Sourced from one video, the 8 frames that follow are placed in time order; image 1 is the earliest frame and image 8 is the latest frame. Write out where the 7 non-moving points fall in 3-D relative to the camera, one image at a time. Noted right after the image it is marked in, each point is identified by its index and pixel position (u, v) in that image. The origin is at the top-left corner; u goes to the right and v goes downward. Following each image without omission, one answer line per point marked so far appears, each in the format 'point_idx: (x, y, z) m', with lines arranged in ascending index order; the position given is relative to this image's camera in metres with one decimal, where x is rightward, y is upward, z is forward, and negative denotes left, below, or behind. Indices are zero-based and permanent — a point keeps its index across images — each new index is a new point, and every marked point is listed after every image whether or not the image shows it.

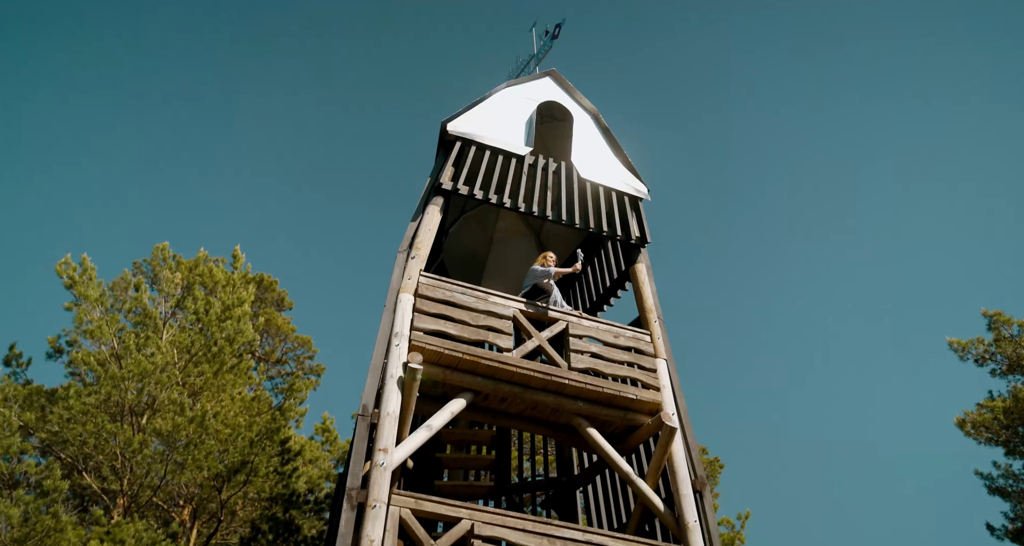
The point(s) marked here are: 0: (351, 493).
0: (-1.7, -2.3, +7.4) m
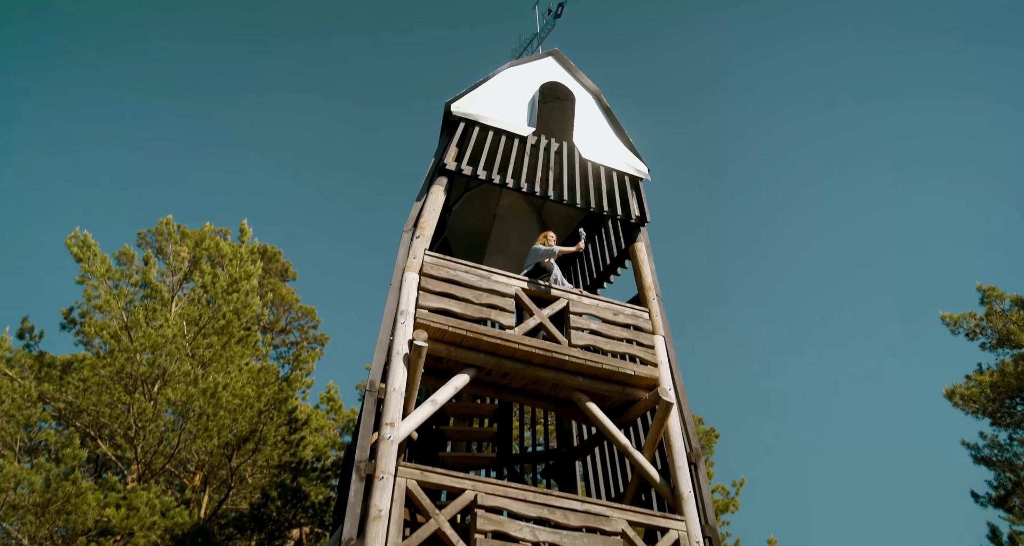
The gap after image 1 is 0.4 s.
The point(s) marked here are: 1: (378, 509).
0: (-1.7, -2.1, +7.8) m
1: (-1.4, -2.5, +7.4) m
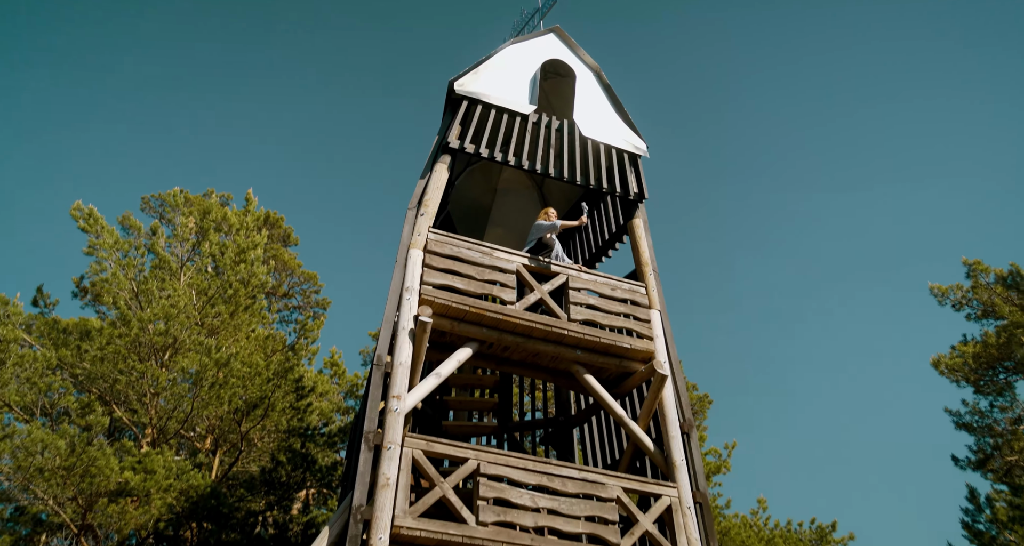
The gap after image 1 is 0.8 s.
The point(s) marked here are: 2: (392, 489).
0: (-1.7, -1.9, +8.2) m
1: (-1.4, -2.3, +7.8) m
2: (-1.3, -2.4, +7.8) m
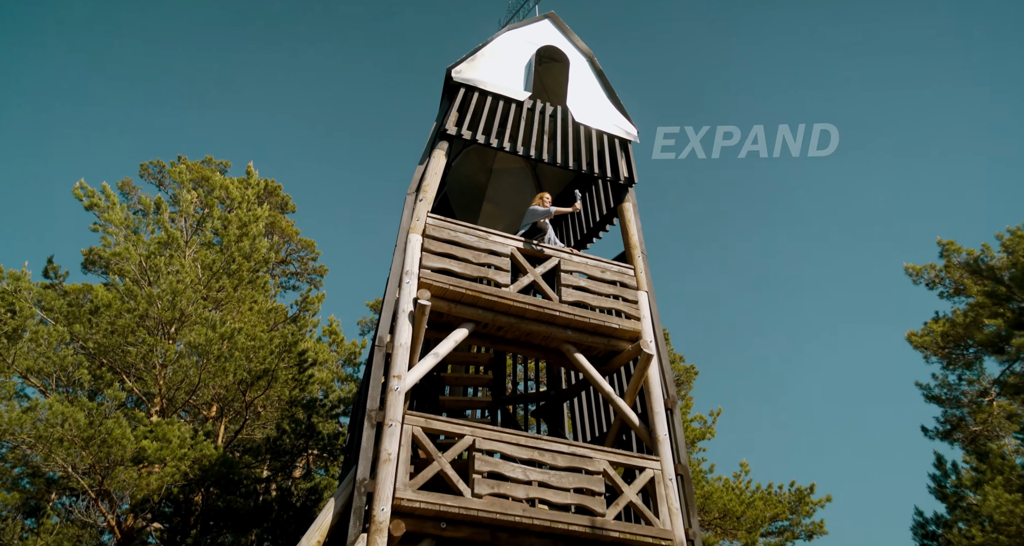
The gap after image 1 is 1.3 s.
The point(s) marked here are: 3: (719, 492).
0: (-1.7, -1.7, +8.7) m
1: (-1.5, -2.1, +8.4) m
2: (-1.4, -2.2, +8.4) m
3: (+4.9, -5.1, +16.5) m
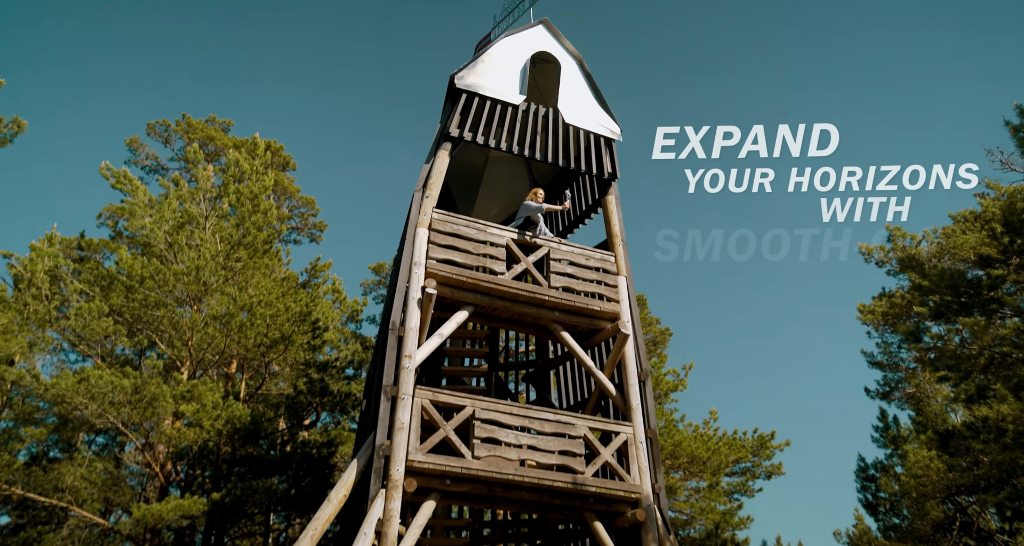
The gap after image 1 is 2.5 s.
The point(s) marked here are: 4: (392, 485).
0: (-1.8, -1.7, +10.2) m
1: (-1.5, -2.1, +10.0) m
2: (-1.5, -2.2, +9.9) m
3: (+4.6, -4.4, +18.5) m
4: (-1.6, -2.8, +9.5) m
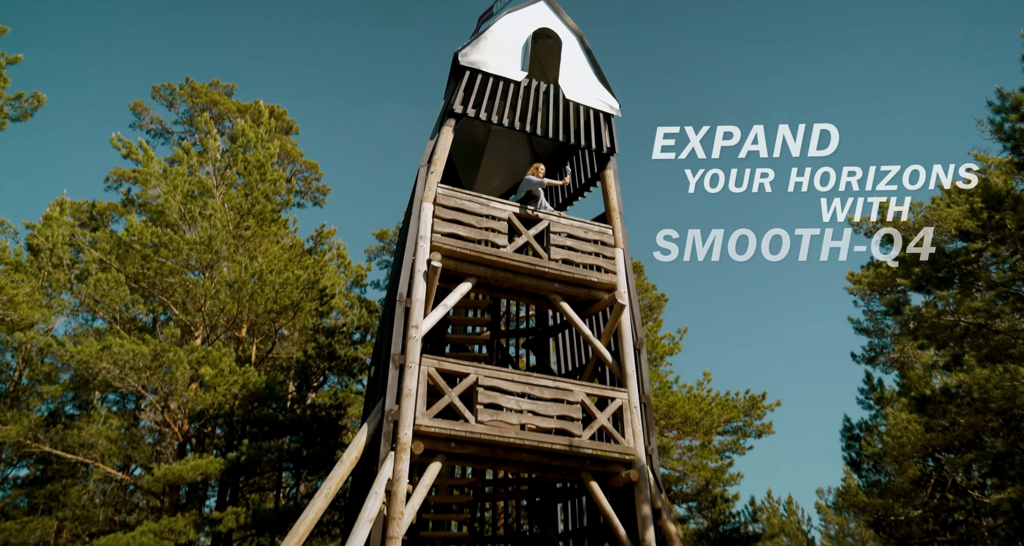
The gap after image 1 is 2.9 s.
0: (-1.8, -1.3, +10.8) m
1: (-1.5, -1.7, +10.5) m
2: (-1.5, -1.8, +10.5) m
3: (+4.6, -3.5, +19.2) m
4: (-1.6, -2.5, +10.1) m
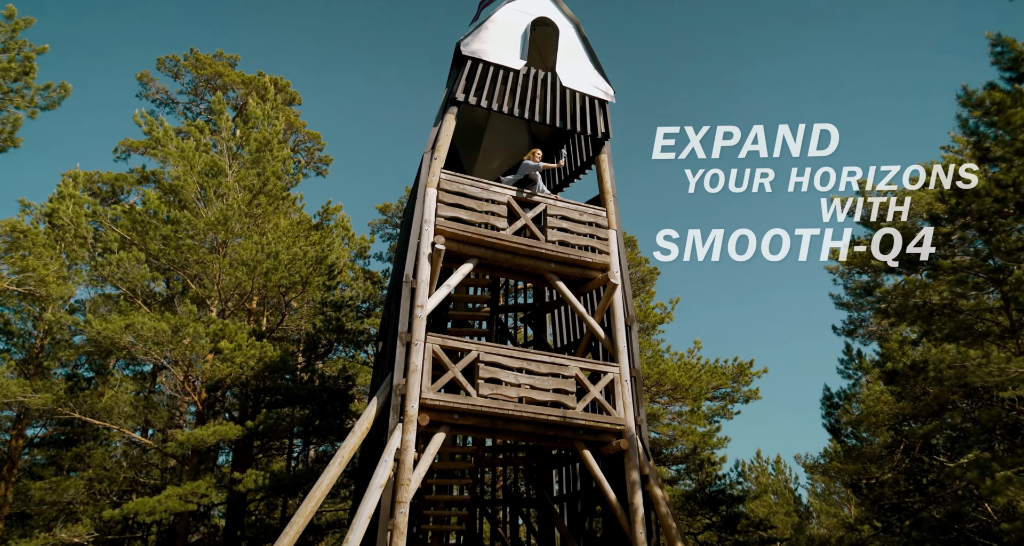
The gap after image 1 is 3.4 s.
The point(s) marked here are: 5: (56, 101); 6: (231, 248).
0: (-1.8, -1.0, +11.5) m
1: (-1.5, -1.5, +11.3) m
2: (-1.5, -1.6, +11.3) m
3: (+4.6, -2.7, +20.1) m
4: (-1.6, -2.3, +11.0) m
5: (-7.0, +2.6, +10.8) m
6: (-6.0, +0.5, +15.0) m
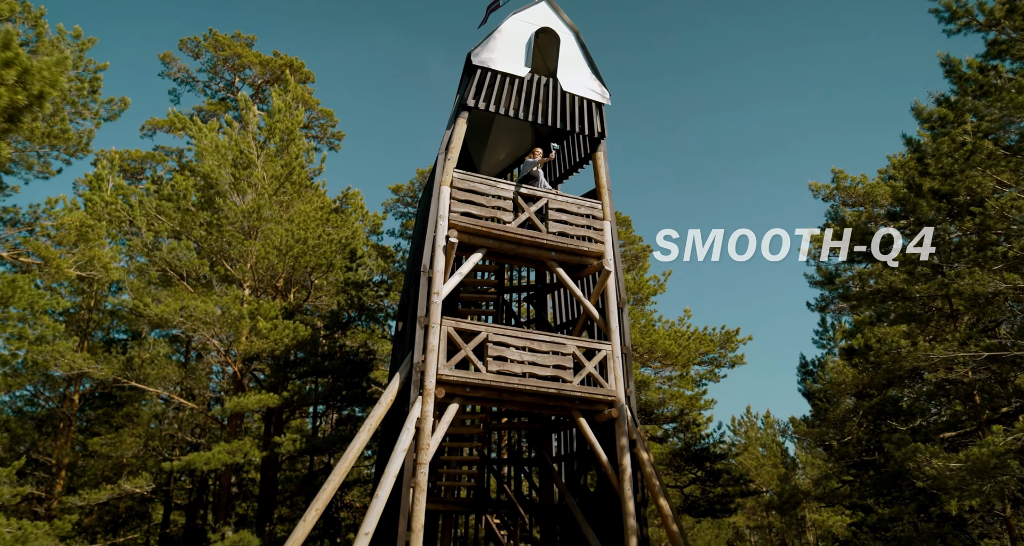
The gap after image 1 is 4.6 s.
0: (-1.7, -0.9, +13.2) m
1: (-1.5, -1.3, +13.0) m
2: (-1.4, -1.4, +13.0) m
3: (+4.7, -2.0, +21.8) m
4: (-1.5, -2.1, +12.7) m
5: (-6.9, +2.7, +12.3) m
6: (-5.9, +0.9, +16.5) m
